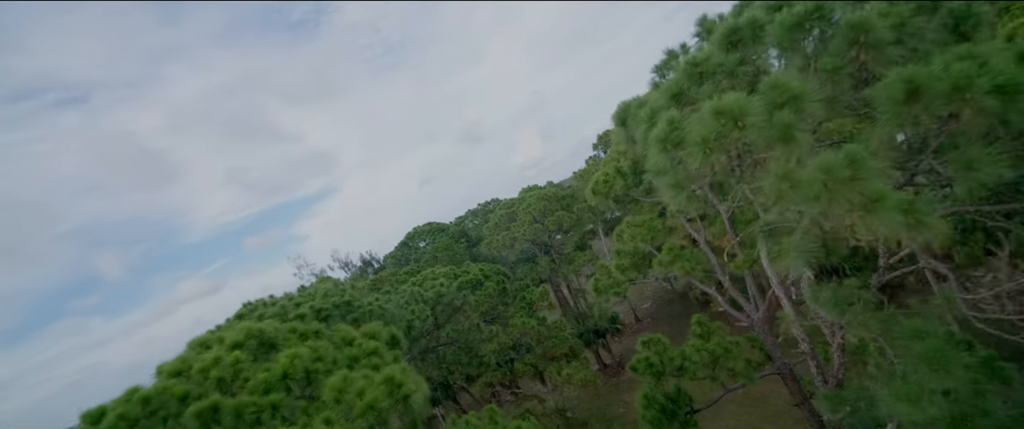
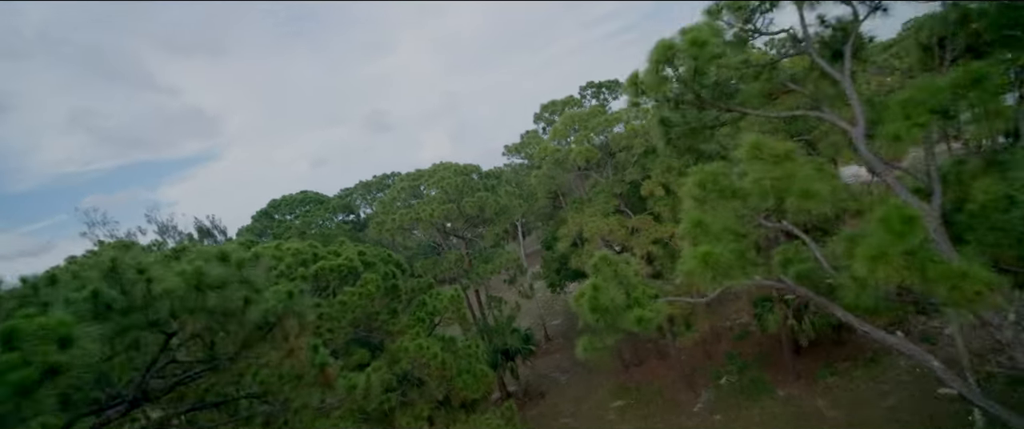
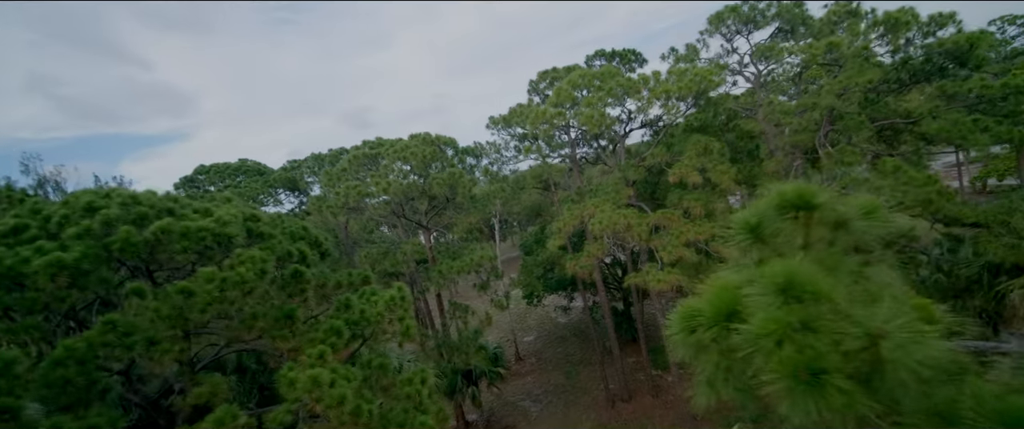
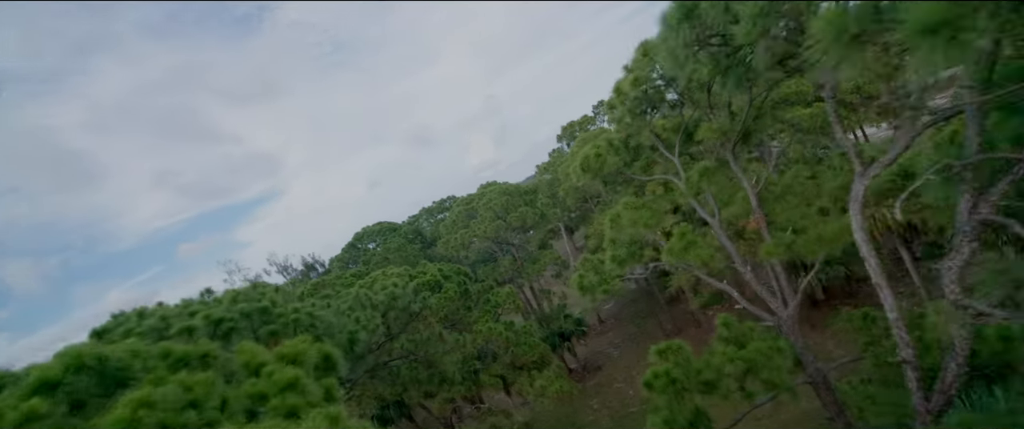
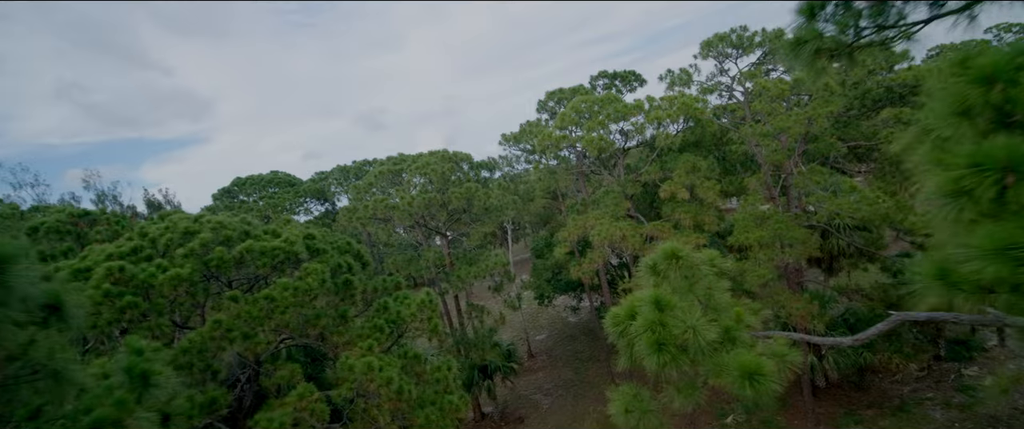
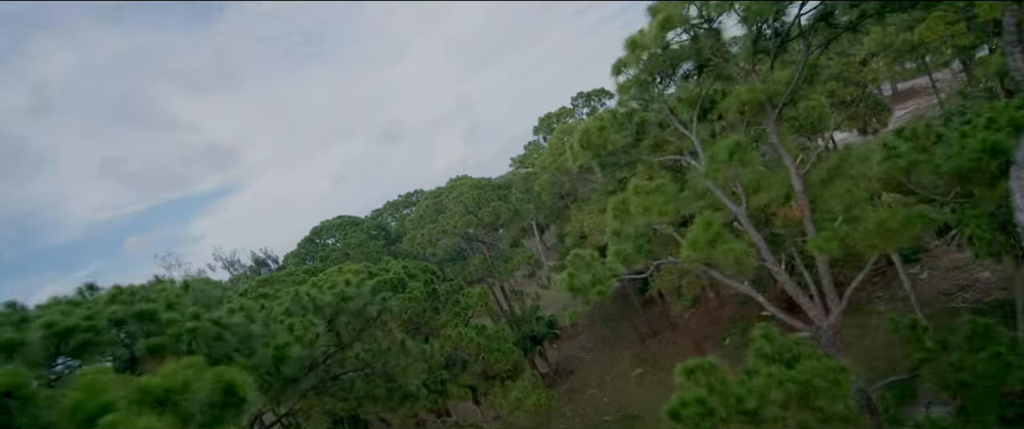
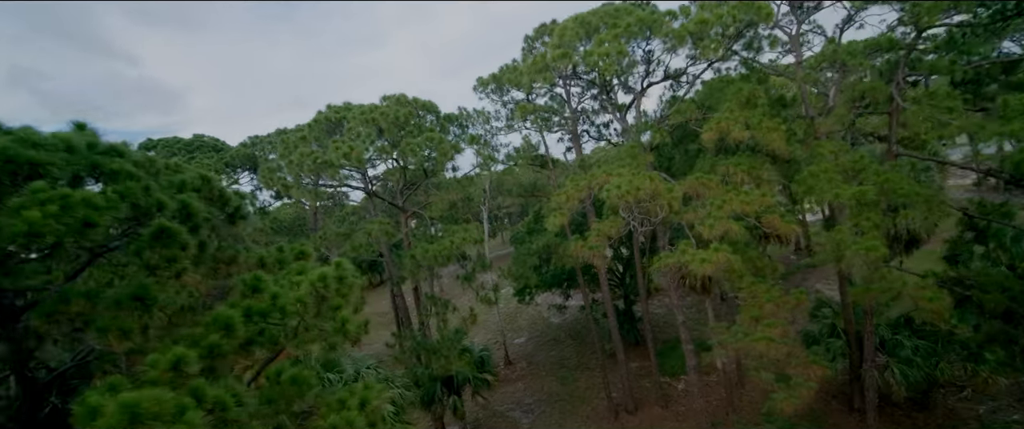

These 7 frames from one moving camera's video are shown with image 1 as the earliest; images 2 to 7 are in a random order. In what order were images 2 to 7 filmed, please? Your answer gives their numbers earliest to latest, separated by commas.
4, 6, 2, 5, 3, 7
